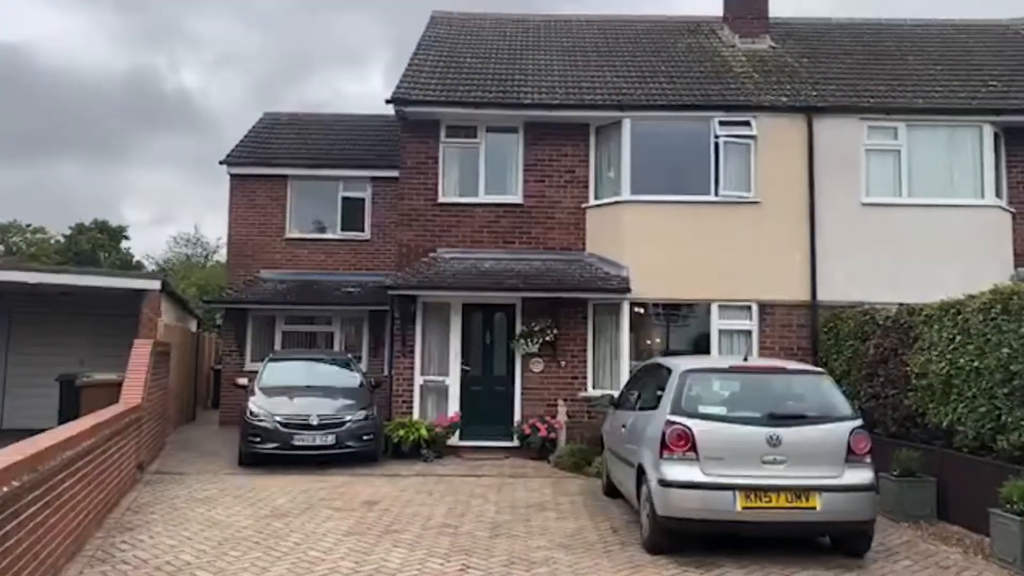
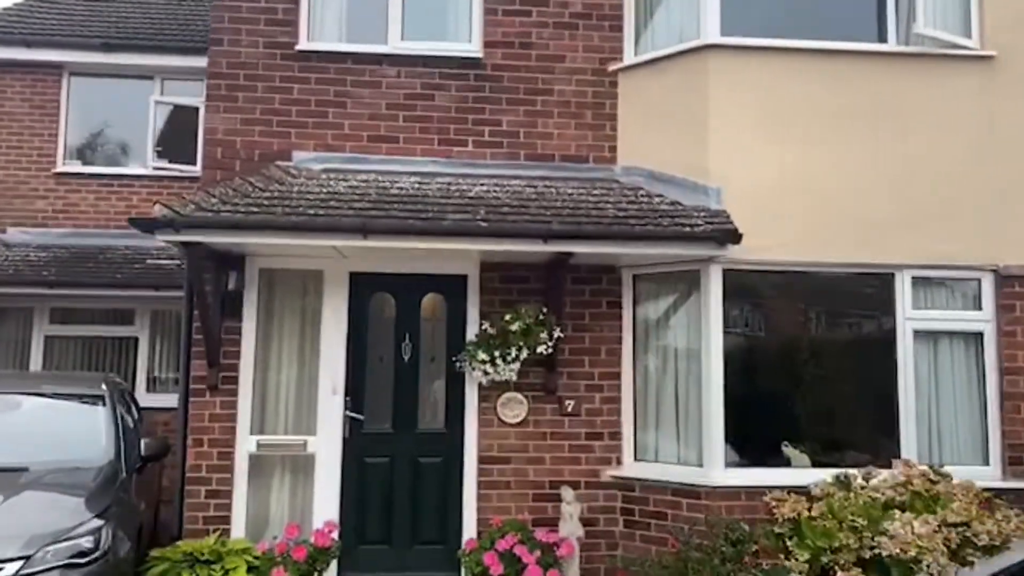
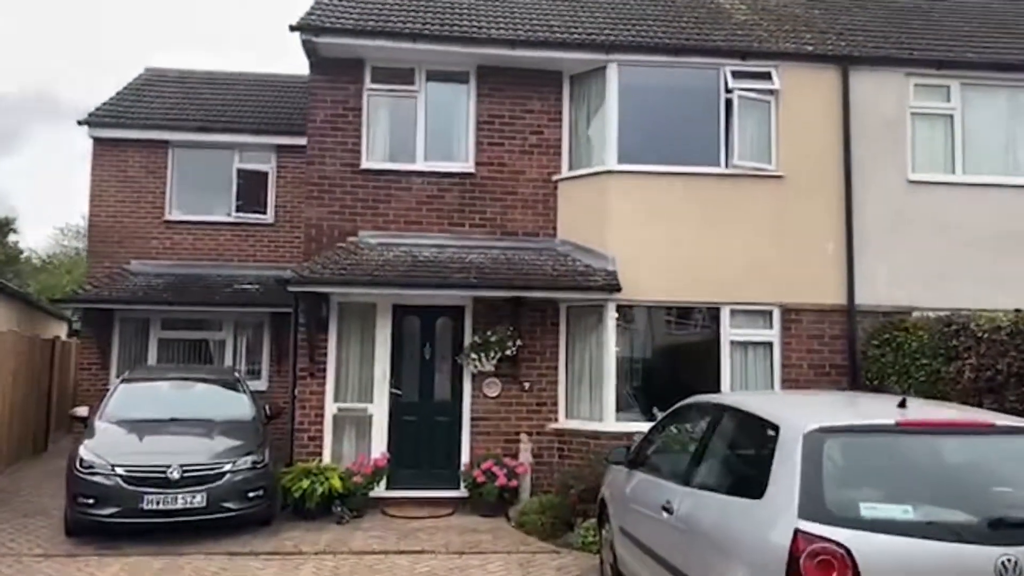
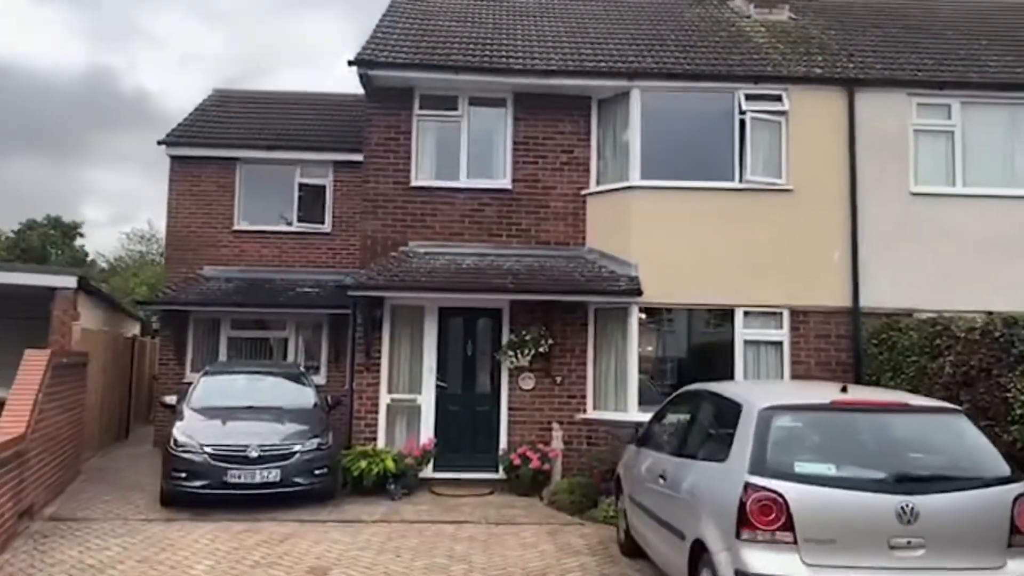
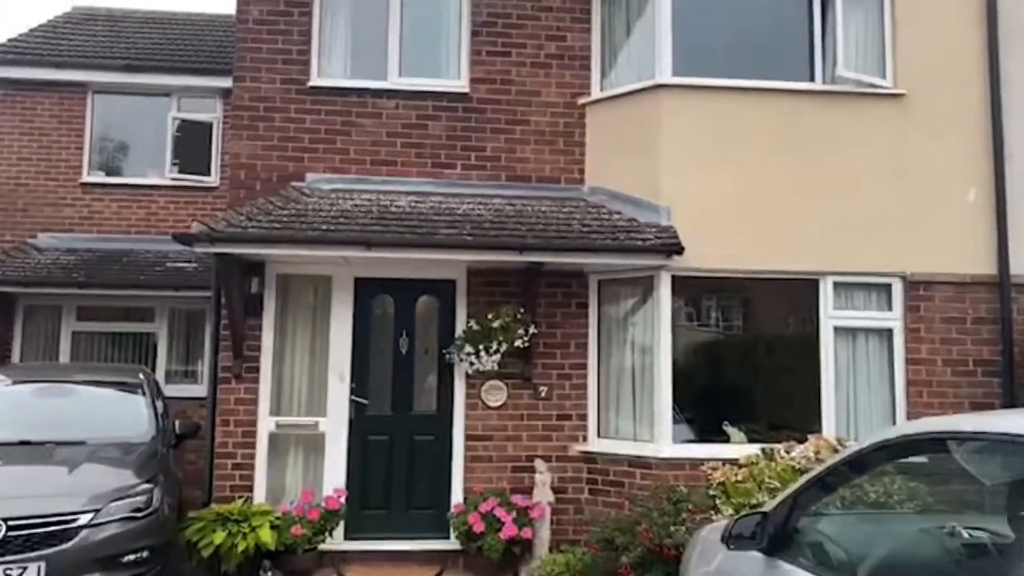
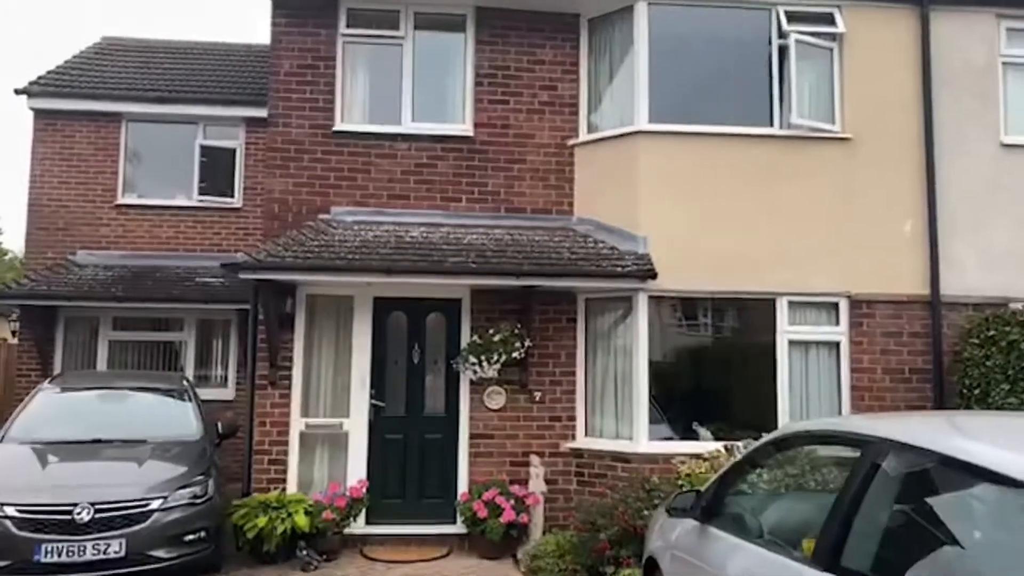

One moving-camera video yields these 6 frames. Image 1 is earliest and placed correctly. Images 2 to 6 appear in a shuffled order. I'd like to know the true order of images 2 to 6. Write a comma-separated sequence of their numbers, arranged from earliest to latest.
4, 3, 6, 5, 2
